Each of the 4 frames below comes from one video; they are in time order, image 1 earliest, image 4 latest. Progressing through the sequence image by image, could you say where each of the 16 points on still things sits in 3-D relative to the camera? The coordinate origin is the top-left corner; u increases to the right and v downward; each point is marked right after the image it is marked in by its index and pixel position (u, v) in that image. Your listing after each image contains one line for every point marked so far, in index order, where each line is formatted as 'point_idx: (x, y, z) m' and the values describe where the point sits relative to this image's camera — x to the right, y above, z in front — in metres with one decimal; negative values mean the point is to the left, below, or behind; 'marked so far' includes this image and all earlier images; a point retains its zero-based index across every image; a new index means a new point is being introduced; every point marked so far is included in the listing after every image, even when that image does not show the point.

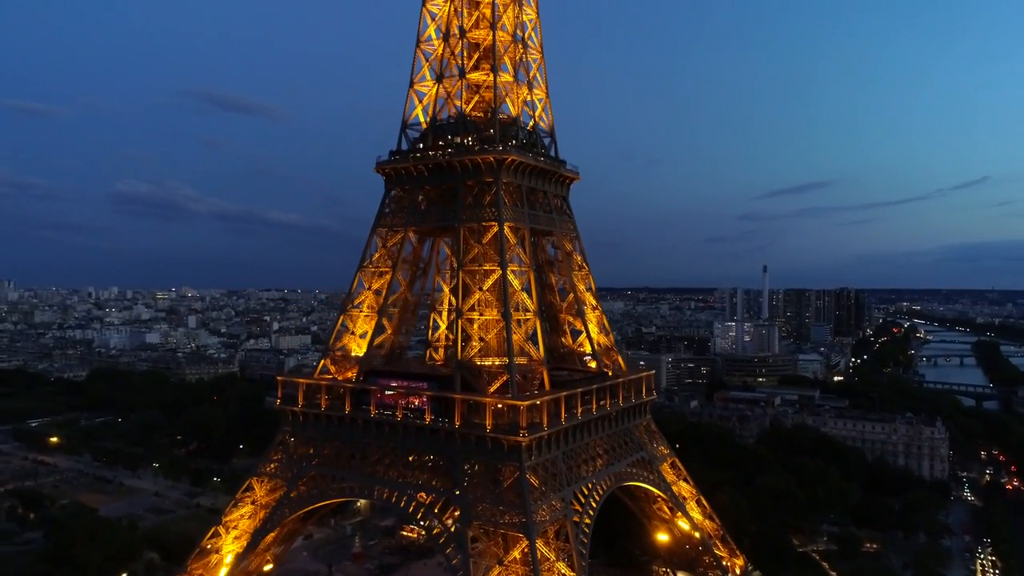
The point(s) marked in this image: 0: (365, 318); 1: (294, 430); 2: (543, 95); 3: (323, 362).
0: (-3.4, -0.7, +16.8) m
1: (-5.0, -3.3, +16.3) m
2: (+0.7, +4.8, +17.5) m
3: (-4.4, -1.7, +16.7) m
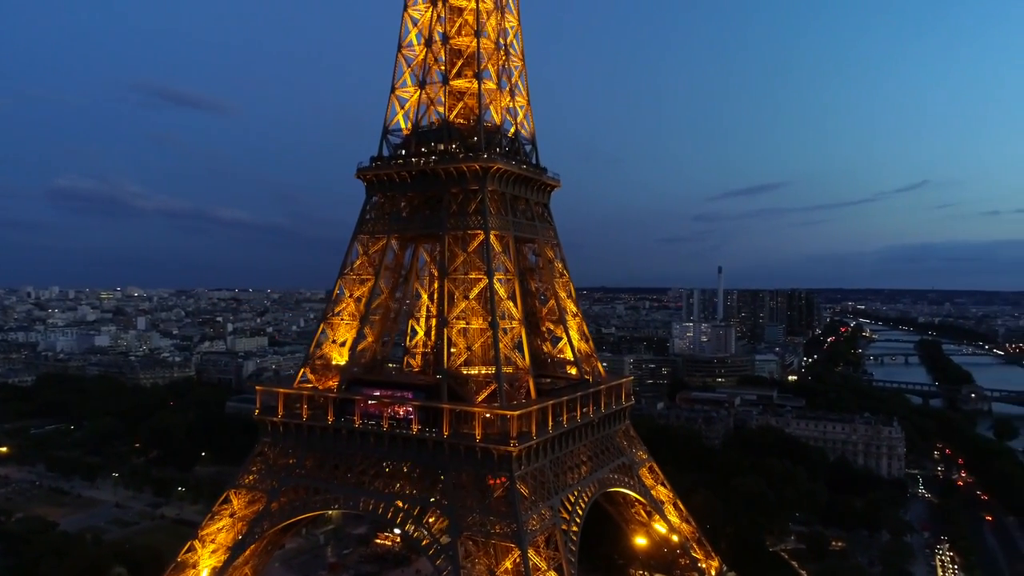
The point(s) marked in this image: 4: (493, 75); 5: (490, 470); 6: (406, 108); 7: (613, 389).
0: (-3.8, -0.9, +16.6) m
1: (-5.3, -3.4, +16.0) m
2: (+0.3, +4.6, +17.5) m
3: (-4.8, -1.9, +16.4) m
4: (-0.4, +5.0, +16.8) m
5: (-0.4, -3.4, +13.5) m
6: (-2.5, +4.3, +17.0) m
7: (+2.4, -2.5, +17.5) m
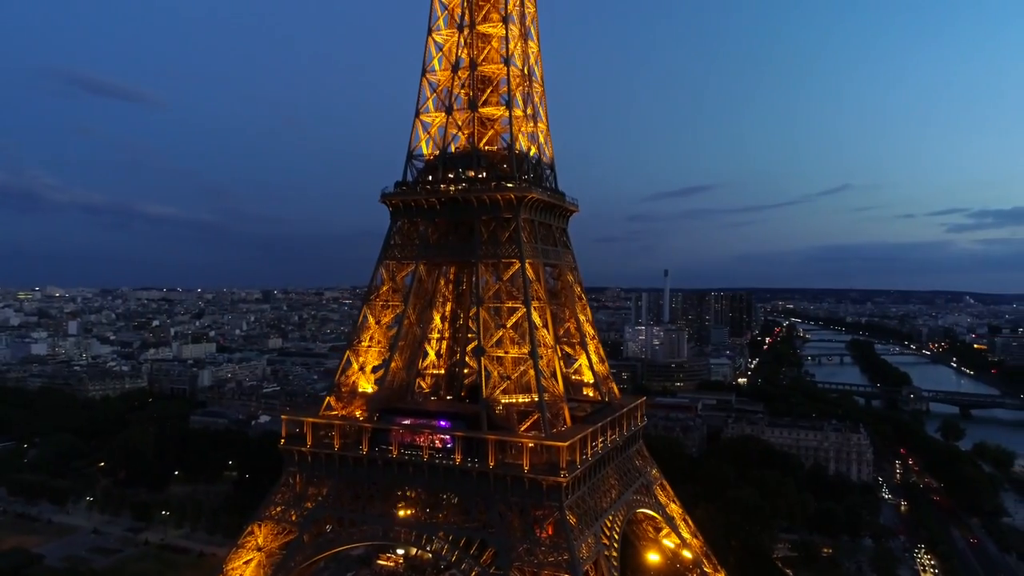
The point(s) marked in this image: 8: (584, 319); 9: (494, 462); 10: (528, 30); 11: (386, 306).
0: (-3.2, -1.5, +16.4) m
1: (-4.6, -4.0, +15.7) m
2: (+0.8, +4.0, +17.7) m
3: (-4.2, -2.5, +16.2) m
4: (+0.2, +4.4, +16.9) m
5: (+0.5, -4.1, +13.7) m
6: (-1.9, +3.7, +17.0) m
7: (+3.0, -3.1, +17.9) m
8: (+1.8, -0.8, +17.9) m
9: (-0.4, -3.4, +14.0) m
10: (+0.4, +6.4, +17.6) m
11: (-2.9, -0.4, +16.5) m
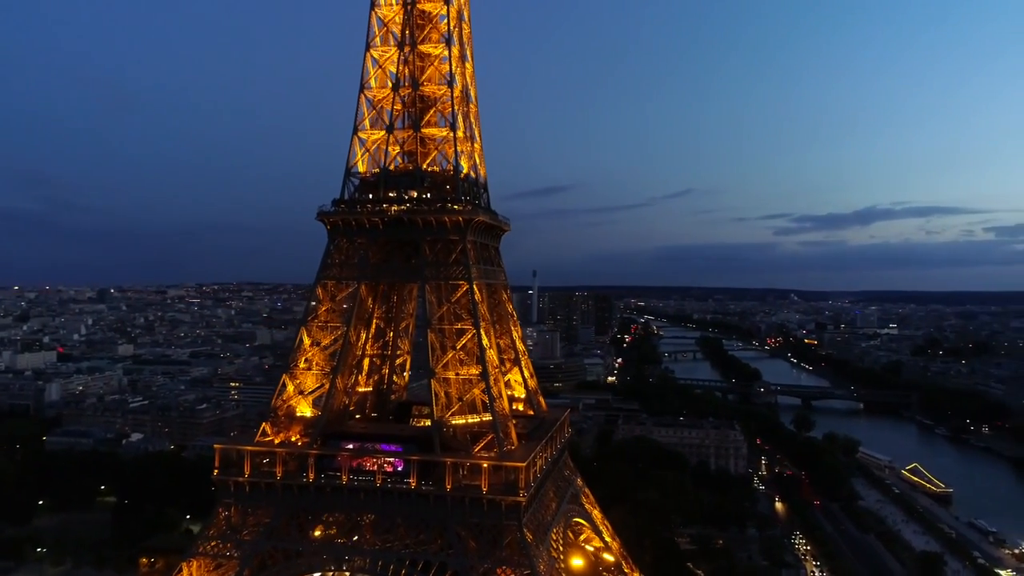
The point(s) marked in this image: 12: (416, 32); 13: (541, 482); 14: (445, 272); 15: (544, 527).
0: (-4.5, -2.0, +16.0) m
1: (-5.7, -4.5, +15.0) m
2: (-0.8, +3.5, +18.0) m
3: (-5.4, -3.0, +15.5) m
4: (-1.3, +3.9, +17.1) m
5: (-0.3, -4.5, +14.0) m
6: (-3.3, +3.2, +16.7) m
7: (+1.3, -3.5, +18.6) m
8: (+0.2, -1.3, +18.4) m
9: (-1.2, -3.9, +14.2) m
10: (-1.2, +5.9, +17.8) m
11: (-4.2, -0.9, +16.1) m
12: (-2.3, +6.1, +17.0) m
13: (+0.6, -4.3, +15.9) m
14: (-1.5, +0.4, +15.8) m
15: (+0.7, -5.1, +15.3) m
